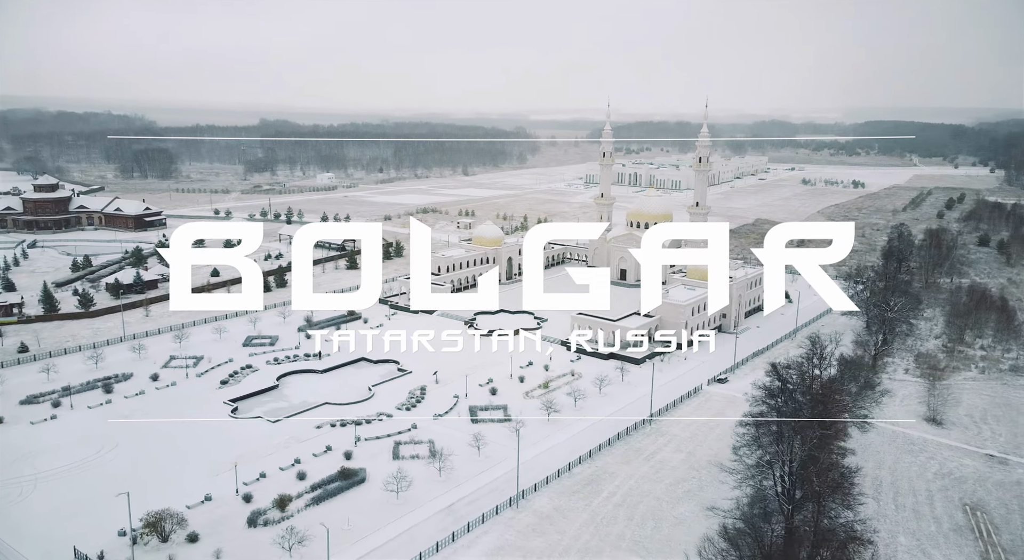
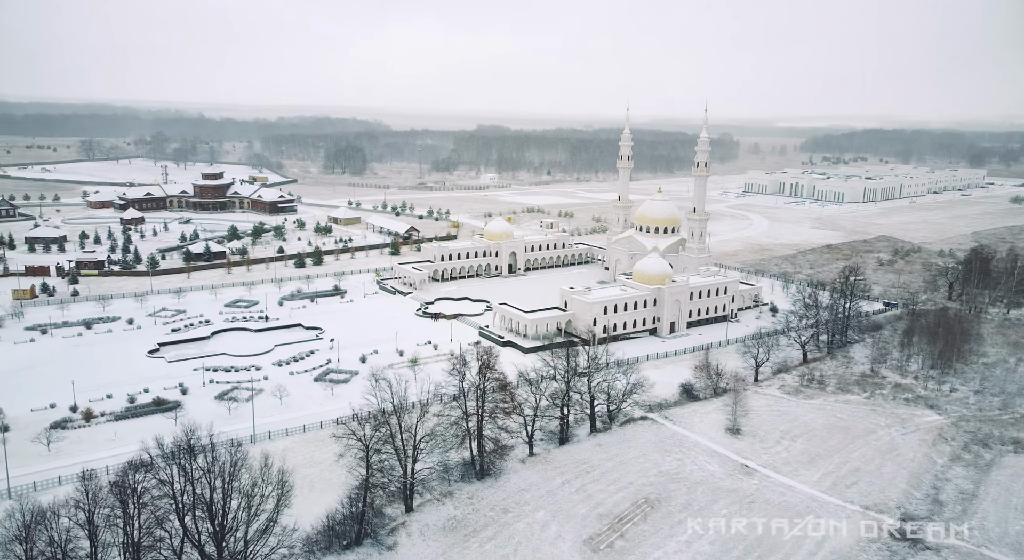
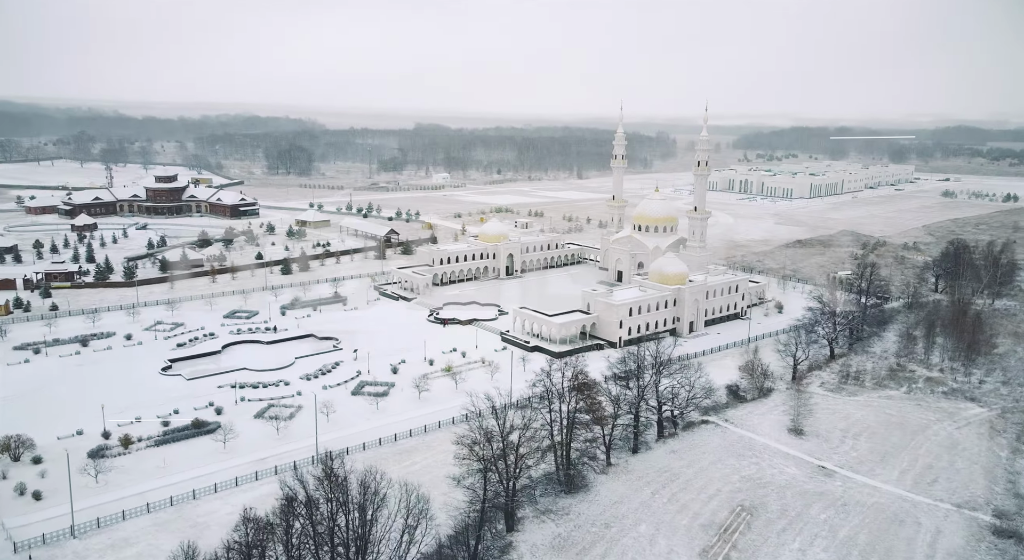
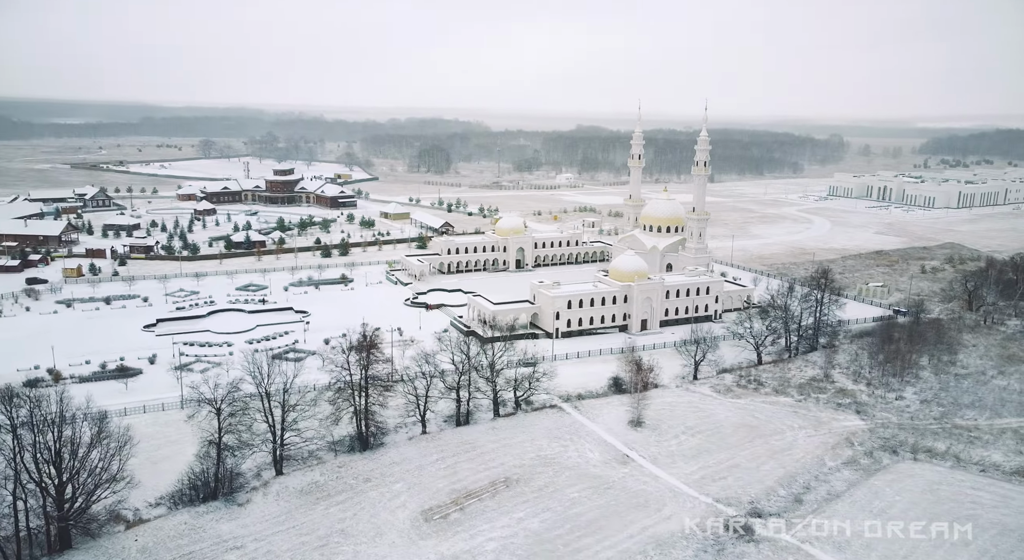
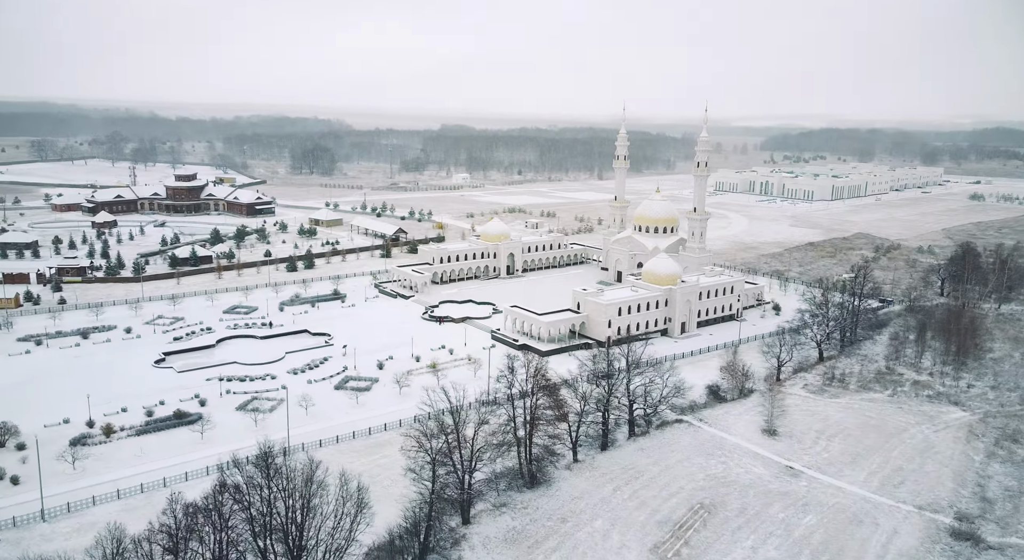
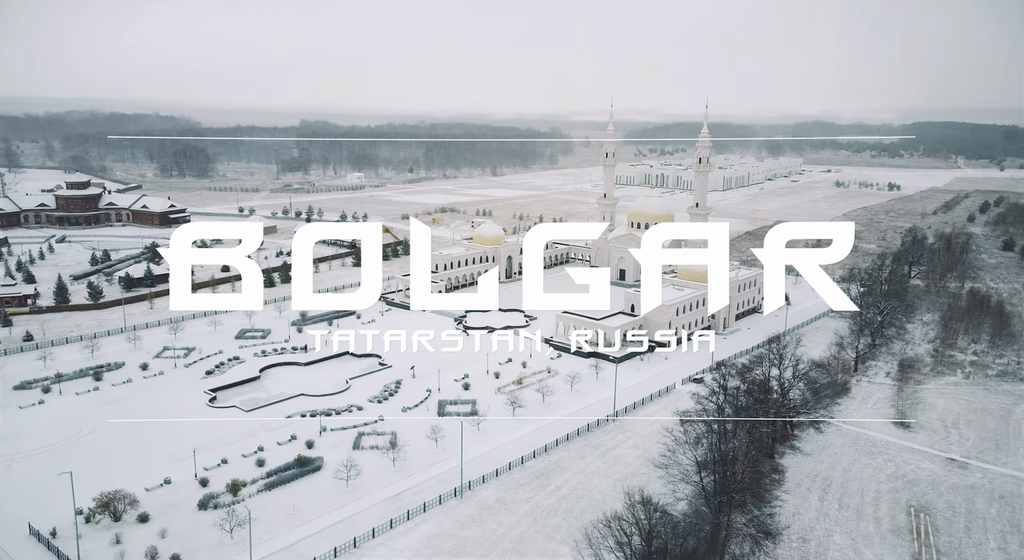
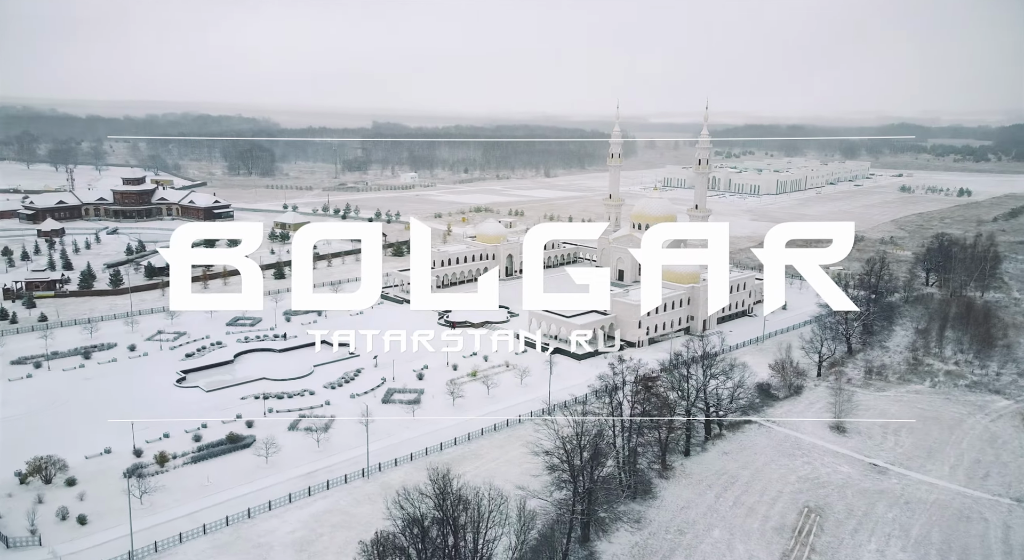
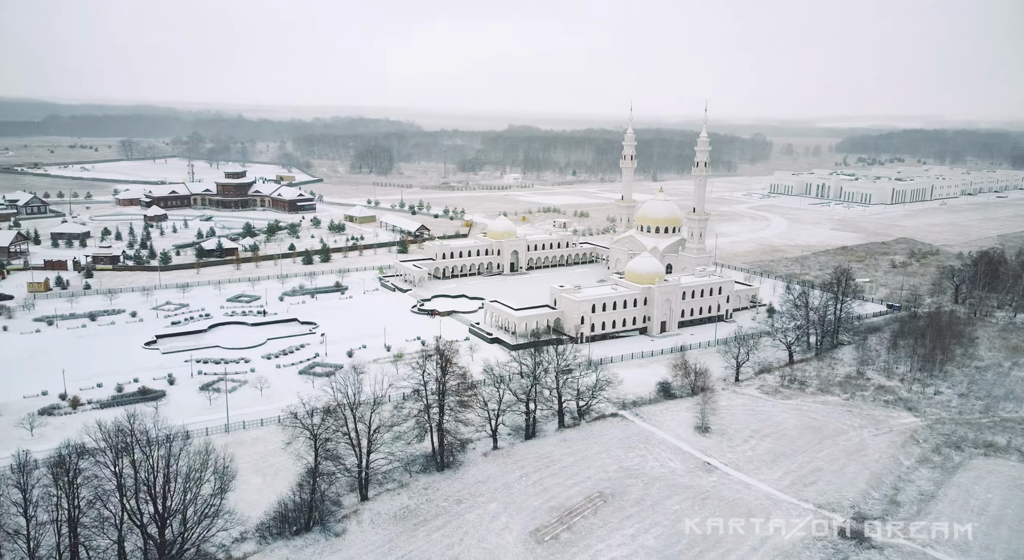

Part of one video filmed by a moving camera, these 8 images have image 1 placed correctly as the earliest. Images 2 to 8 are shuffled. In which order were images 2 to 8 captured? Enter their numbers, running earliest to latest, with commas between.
6, 7, 3, 5, 2, 8, 4
